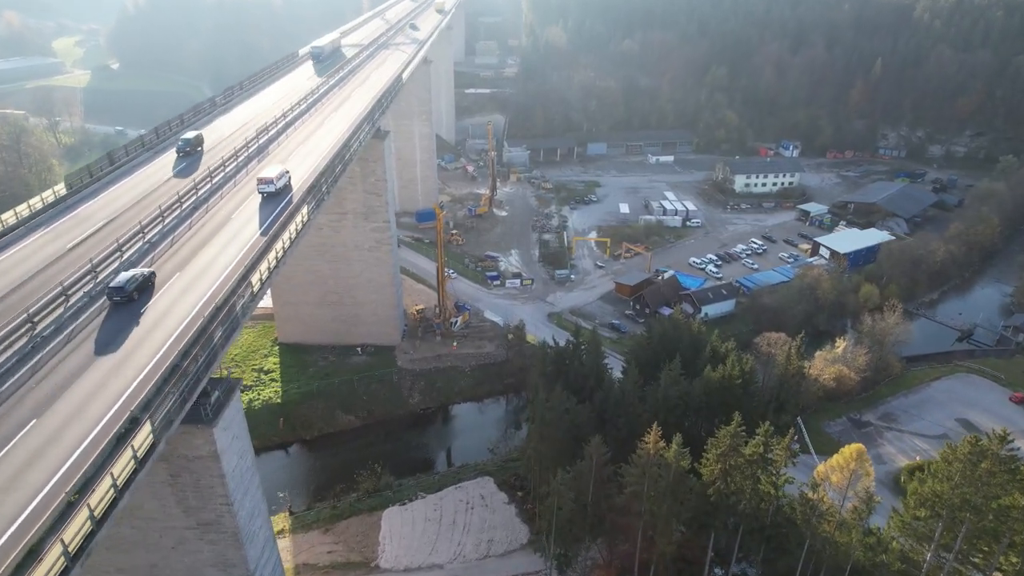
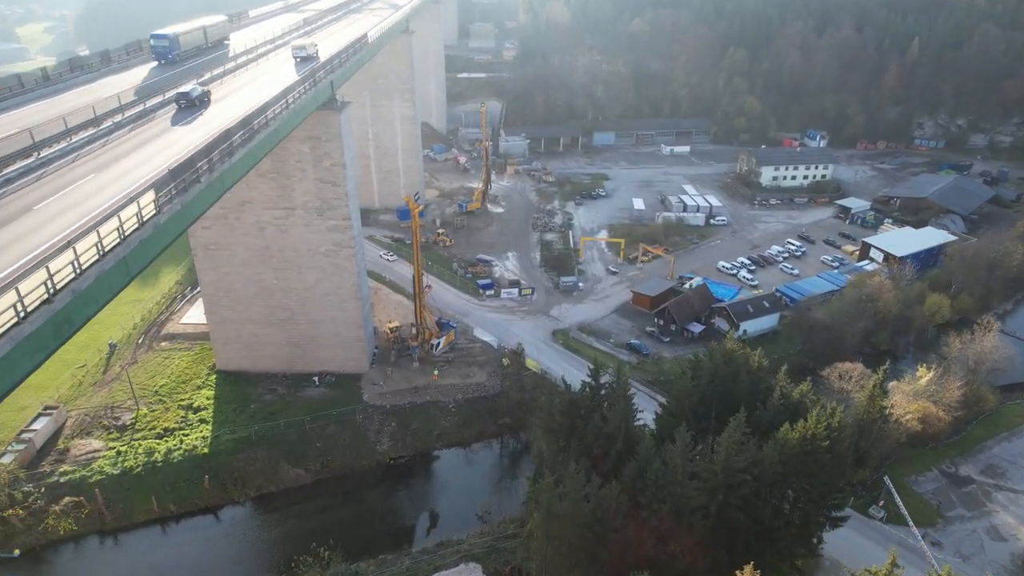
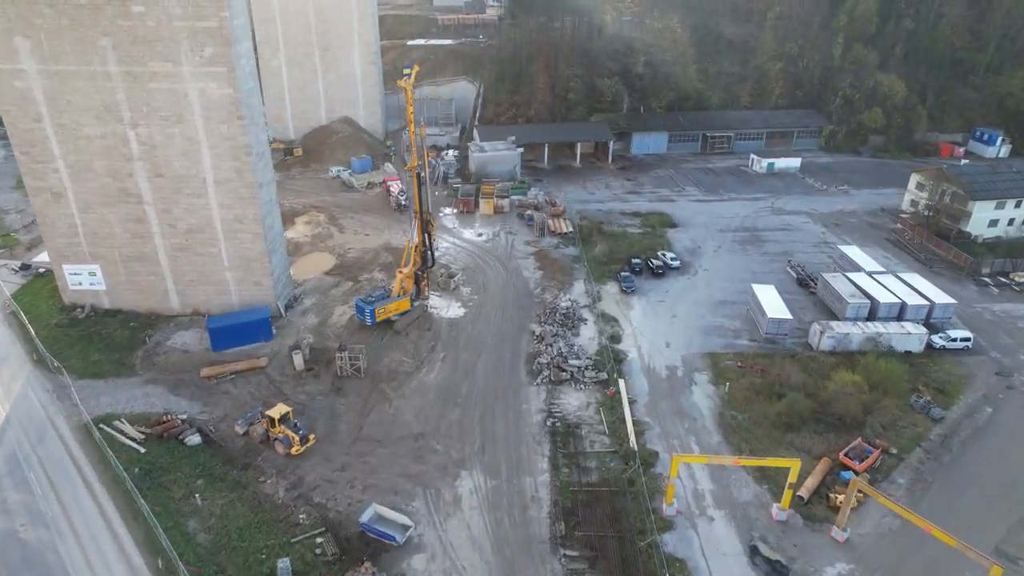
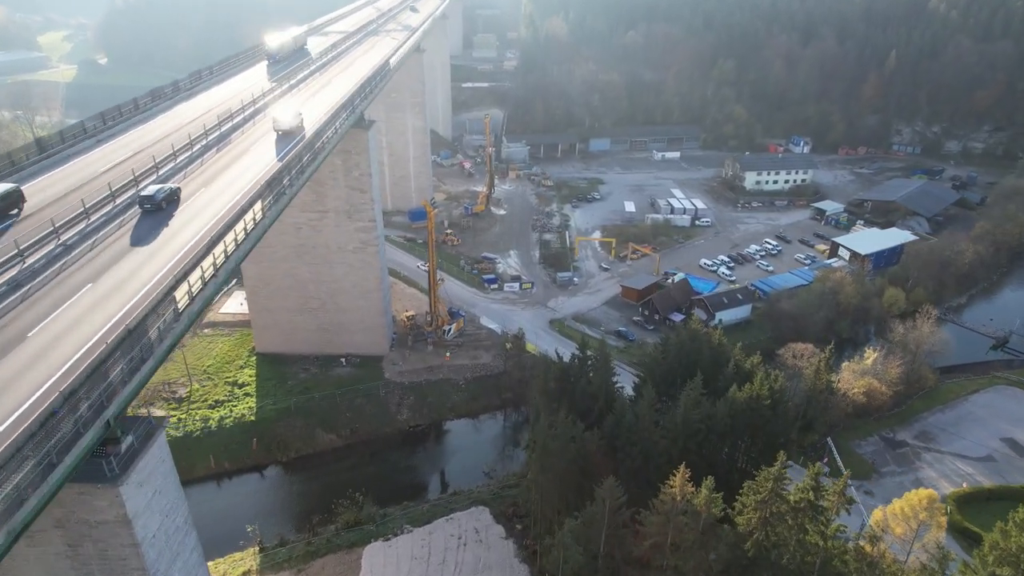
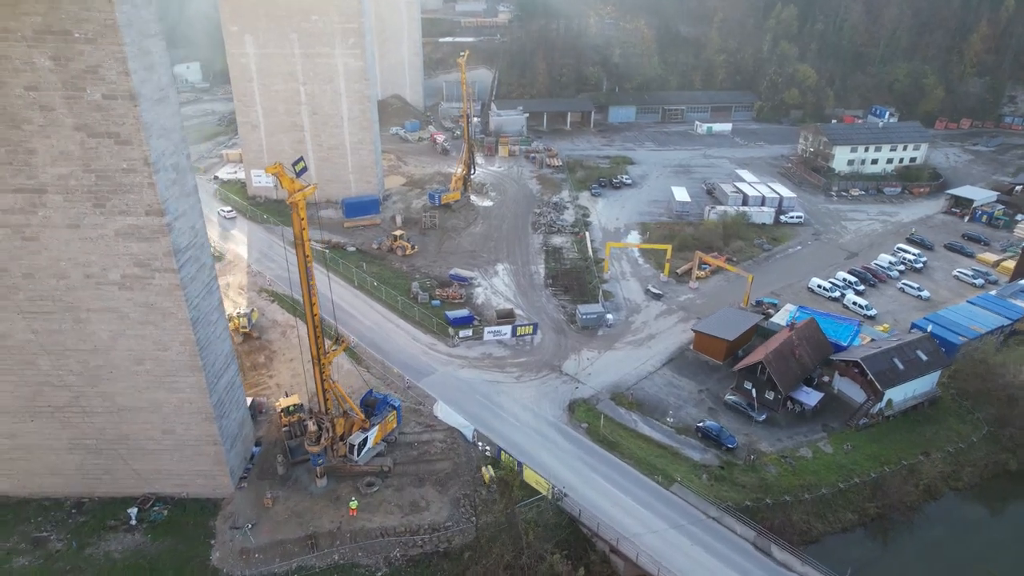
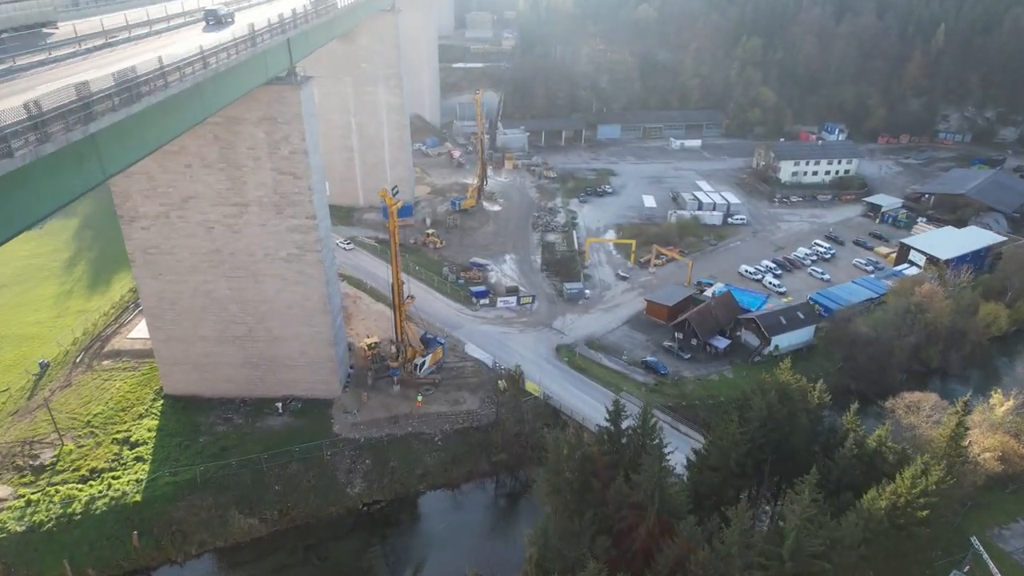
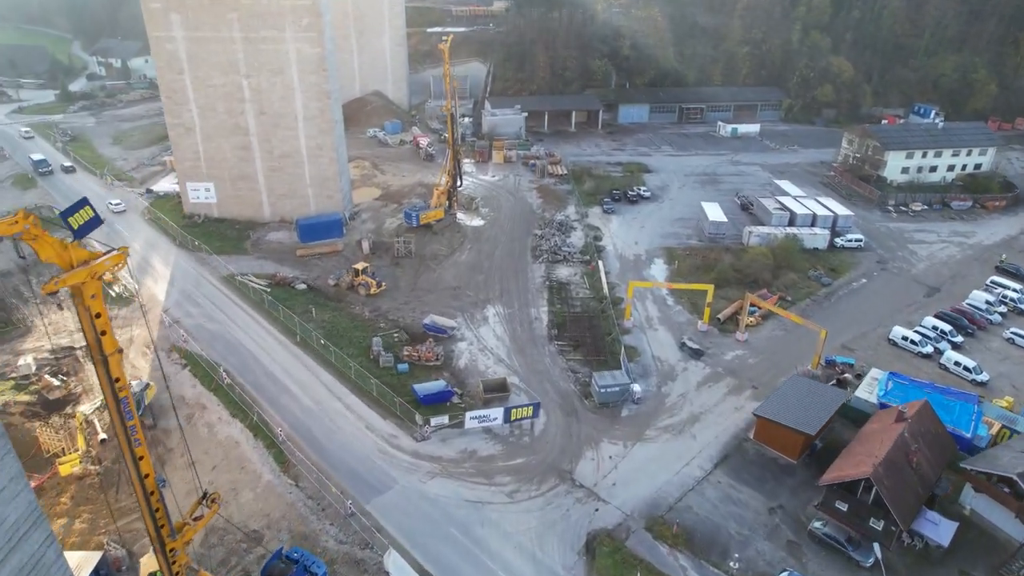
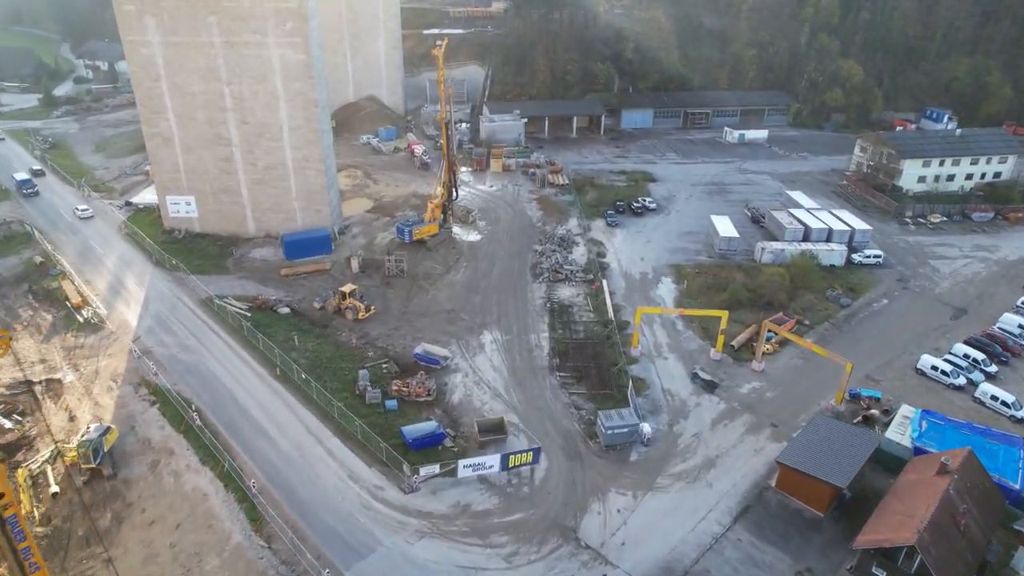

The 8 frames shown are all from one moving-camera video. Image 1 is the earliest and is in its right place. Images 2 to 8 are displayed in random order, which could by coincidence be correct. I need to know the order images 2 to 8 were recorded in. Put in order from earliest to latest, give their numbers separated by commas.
4, 2, 6, 5, 7, 8, 3
